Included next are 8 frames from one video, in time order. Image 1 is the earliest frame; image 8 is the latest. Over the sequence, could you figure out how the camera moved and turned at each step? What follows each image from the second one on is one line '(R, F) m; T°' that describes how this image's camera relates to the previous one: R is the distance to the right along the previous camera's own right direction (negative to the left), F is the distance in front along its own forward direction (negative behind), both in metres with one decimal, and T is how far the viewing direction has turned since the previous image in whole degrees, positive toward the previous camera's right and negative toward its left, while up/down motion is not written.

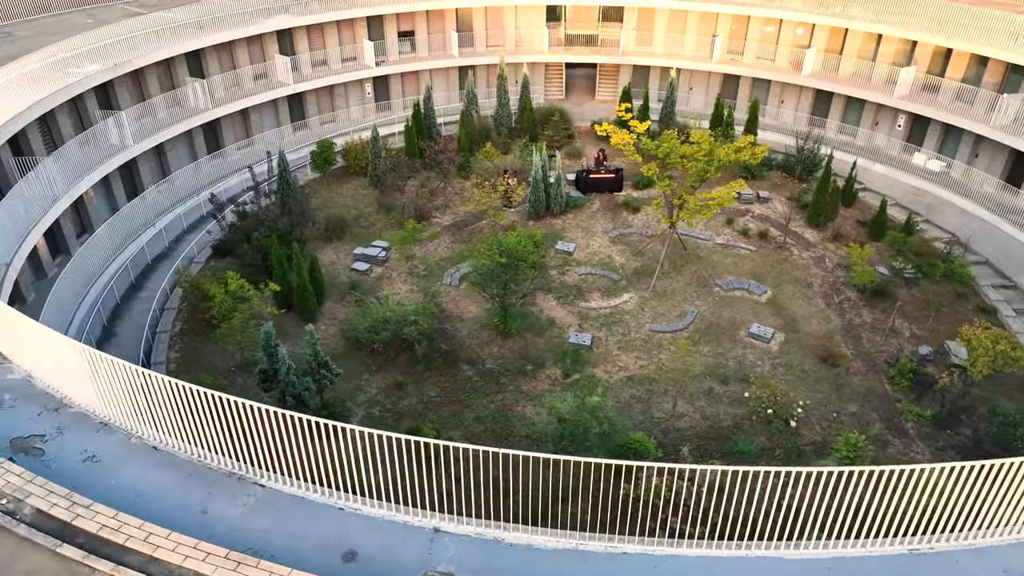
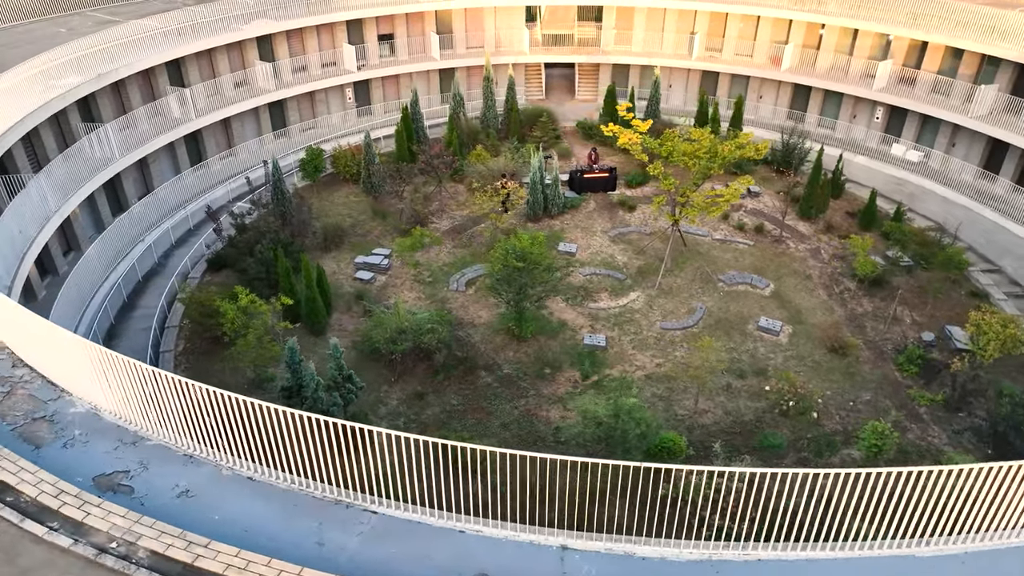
(-1.4, +0.2) m; +4°
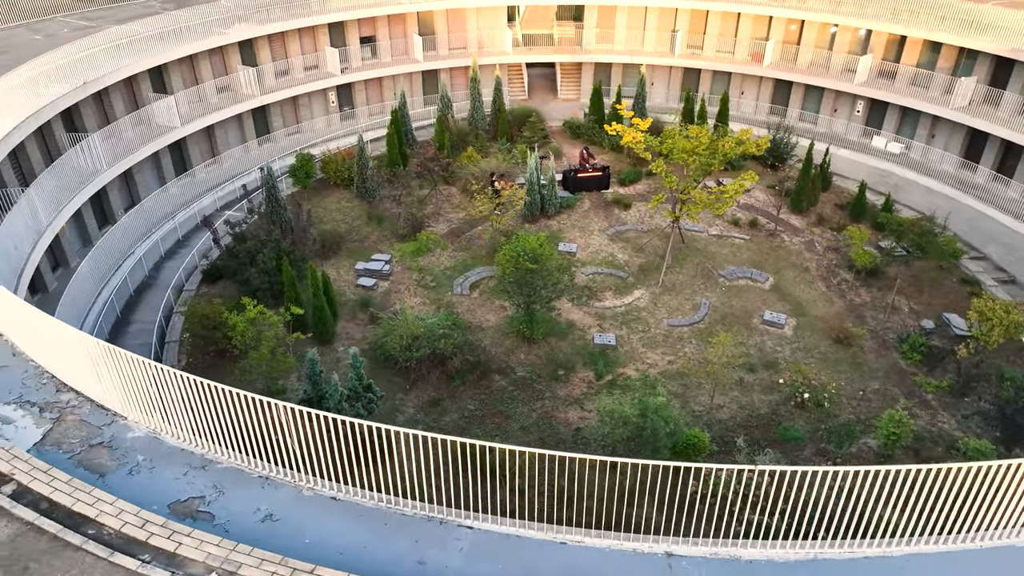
(-1.2, +0.1) m; +3°
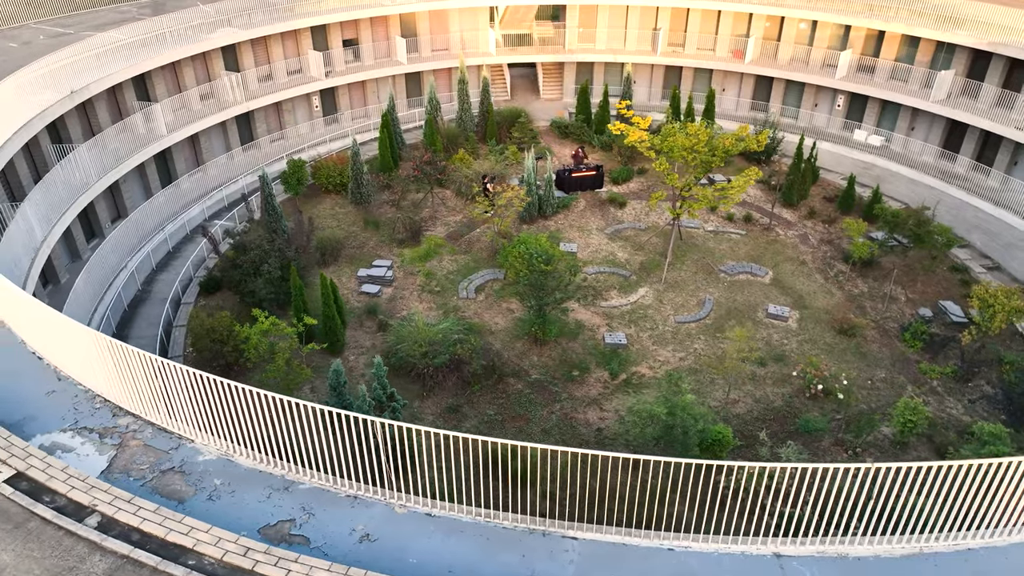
(-1.2, +0.1) m; +3°
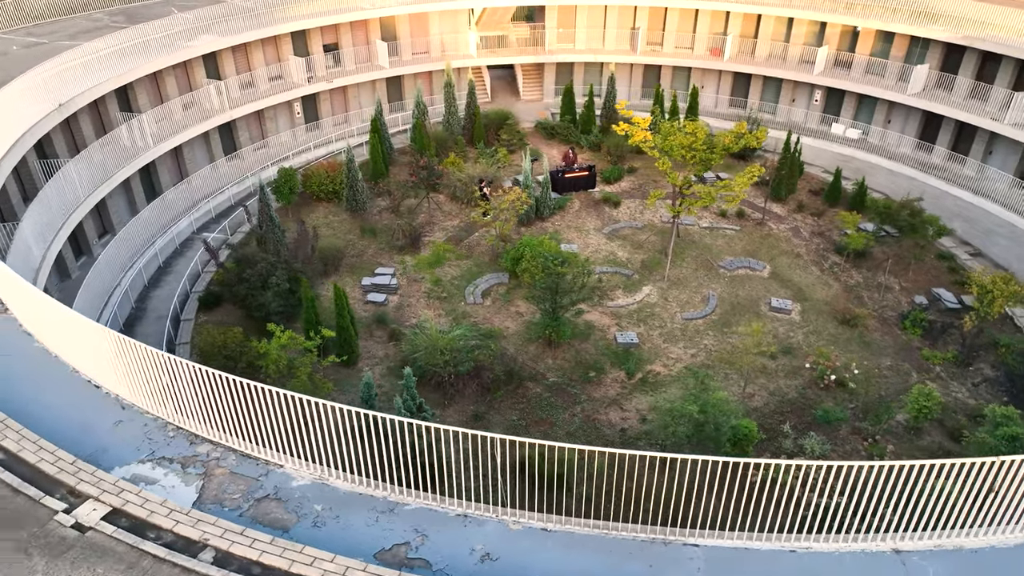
(-1.4, +0.1) m; +3°
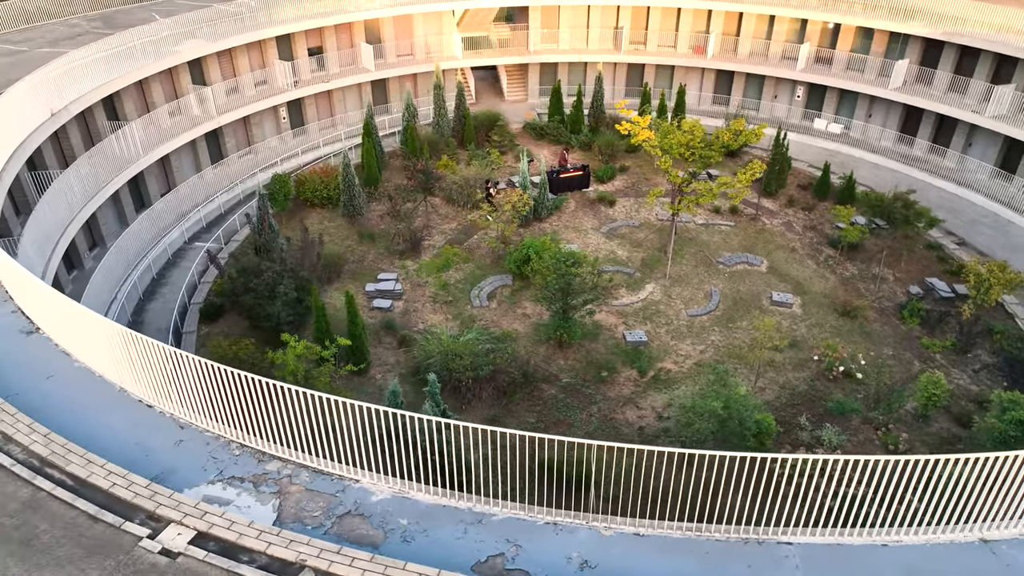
(-1.1, +0.1) m; +3°
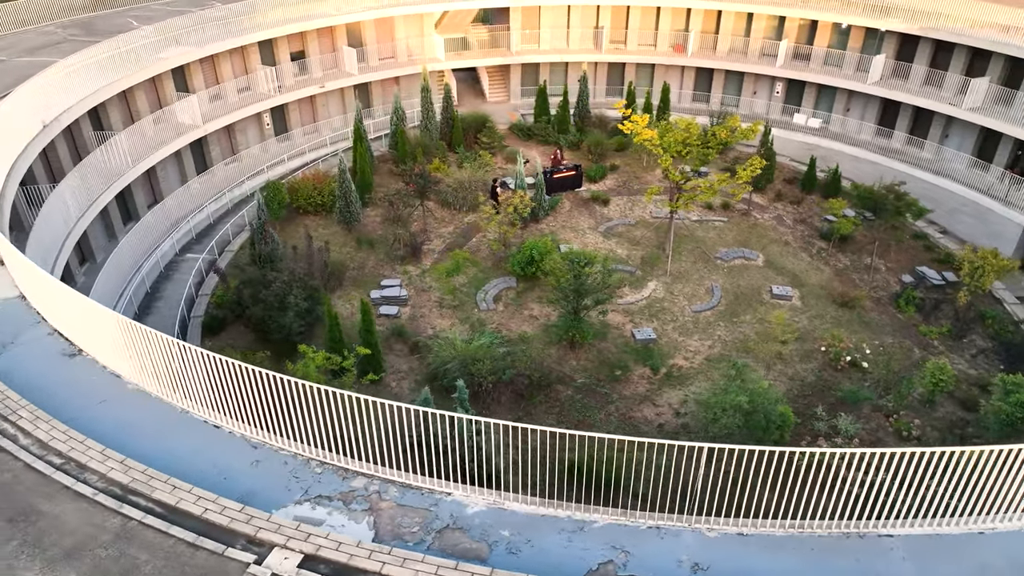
(-1.2, +0.1) m; +3°
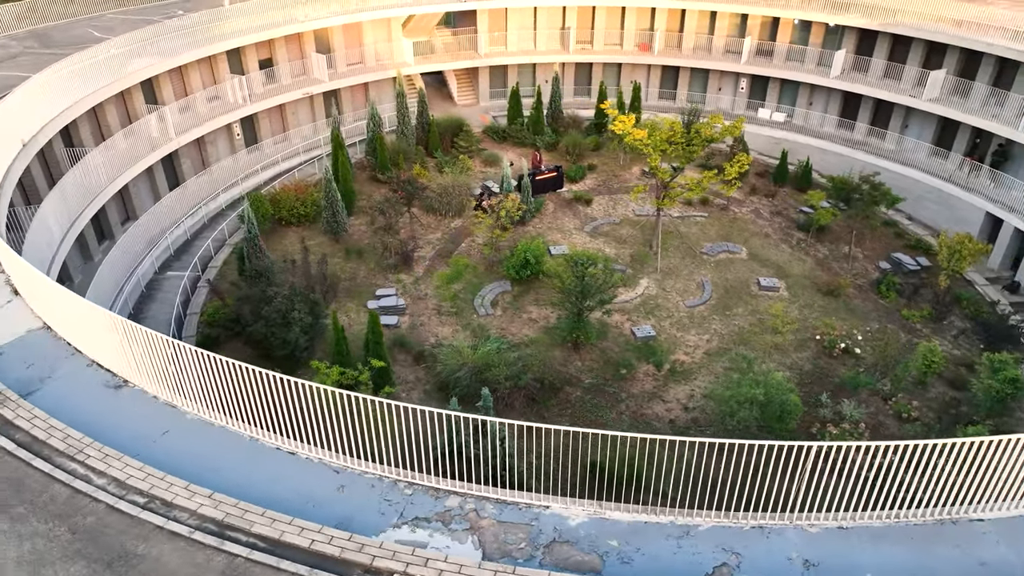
(-1.4, +0.1) m; +4°
